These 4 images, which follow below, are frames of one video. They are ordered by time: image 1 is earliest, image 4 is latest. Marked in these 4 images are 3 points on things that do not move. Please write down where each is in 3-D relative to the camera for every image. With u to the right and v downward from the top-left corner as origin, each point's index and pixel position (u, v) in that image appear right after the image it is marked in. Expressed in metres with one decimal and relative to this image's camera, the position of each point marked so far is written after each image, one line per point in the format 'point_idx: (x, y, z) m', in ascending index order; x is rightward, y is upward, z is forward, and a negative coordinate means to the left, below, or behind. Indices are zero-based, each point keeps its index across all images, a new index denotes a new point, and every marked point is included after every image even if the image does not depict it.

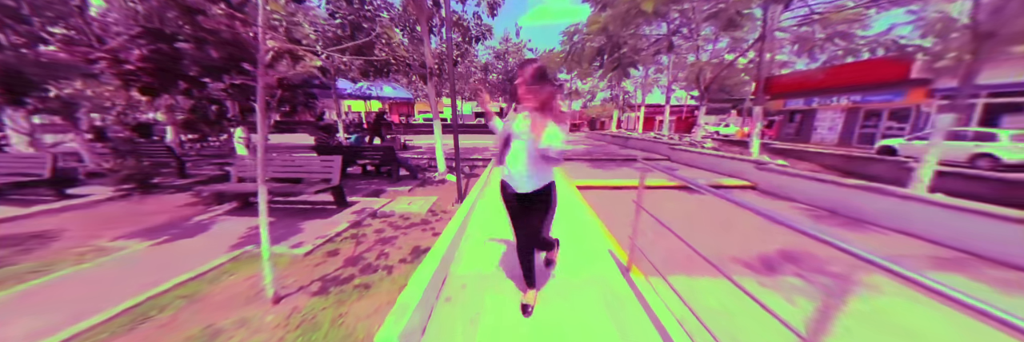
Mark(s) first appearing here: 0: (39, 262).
0: (-5.9, -1.1, +2.8) m
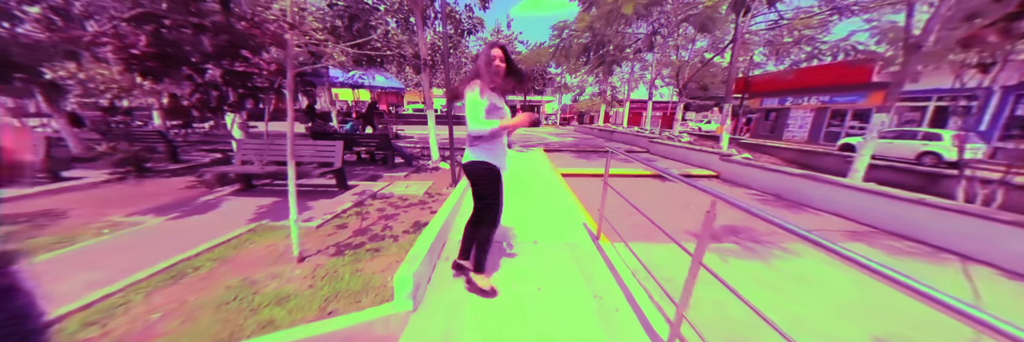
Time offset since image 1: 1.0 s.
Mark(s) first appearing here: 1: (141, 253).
0: (-6.0, -0.8, +3.0) m
1: (-4.2, -0.9, +2.7) m
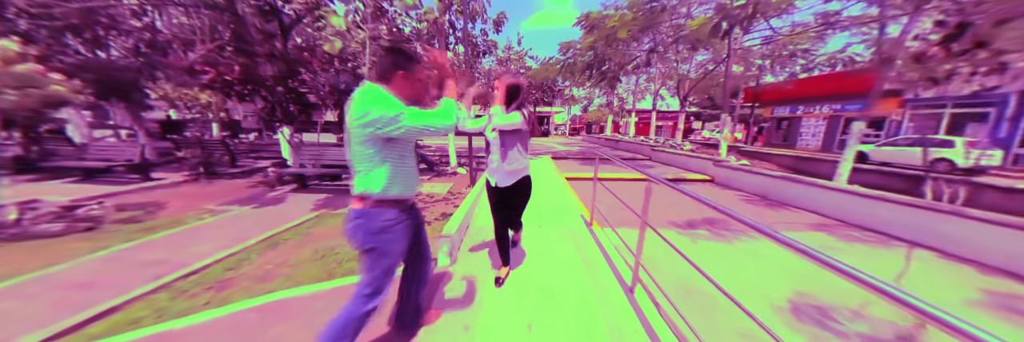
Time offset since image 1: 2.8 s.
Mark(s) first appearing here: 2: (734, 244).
0: (-5.9, -0.8, +4.0) m
1: (-4.1, -0.9, +3.5) m
2: (+3.1, -1.0, +3.2) m
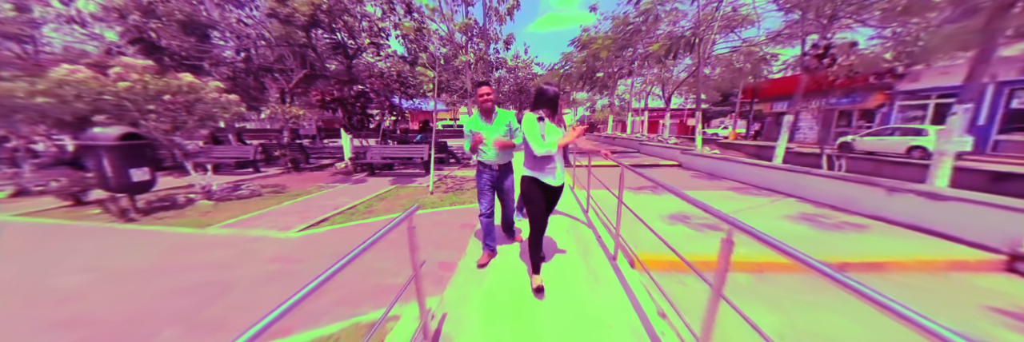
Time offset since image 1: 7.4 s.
0: (-5.6, -0.5, +6.1) m
1: (-3.9, -0.6, +5.6) m
2: (+3.3, -0.6, +4.9) m
